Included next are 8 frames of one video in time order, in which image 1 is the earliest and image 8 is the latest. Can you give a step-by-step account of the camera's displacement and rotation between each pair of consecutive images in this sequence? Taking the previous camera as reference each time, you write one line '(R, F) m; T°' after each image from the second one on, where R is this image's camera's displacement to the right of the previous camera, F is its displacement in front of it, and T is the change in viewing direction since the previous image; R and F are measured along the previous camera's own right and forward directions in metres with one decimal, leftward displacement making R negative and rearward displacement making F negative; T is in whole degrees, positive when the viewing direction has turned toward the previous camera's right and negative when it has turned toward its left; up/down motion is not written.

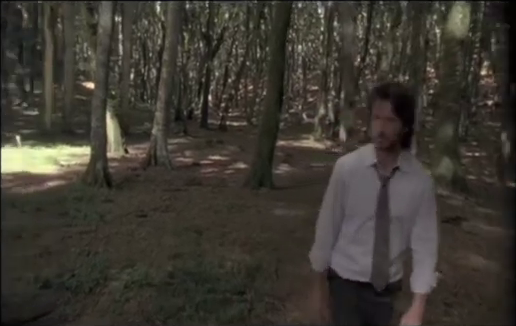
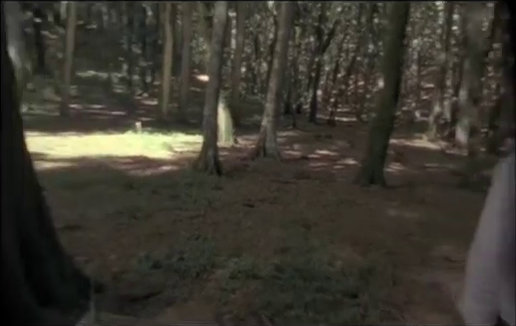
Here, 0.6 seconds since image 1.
(-0.4, +0.7) m; -13°
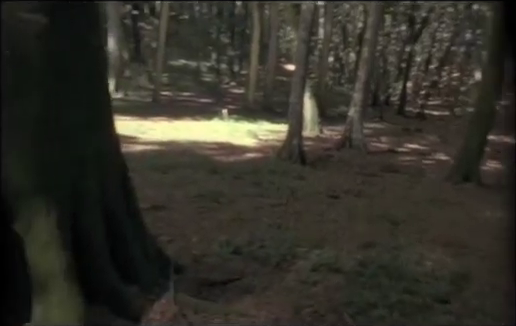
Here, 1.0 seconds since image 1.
(-0.1, +0.3) m; -10°
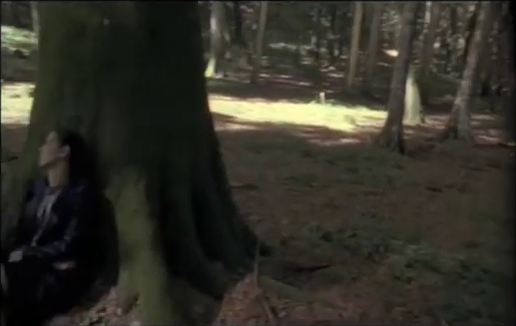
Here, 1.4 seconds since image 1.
(0.0, +0.4) m; -12°
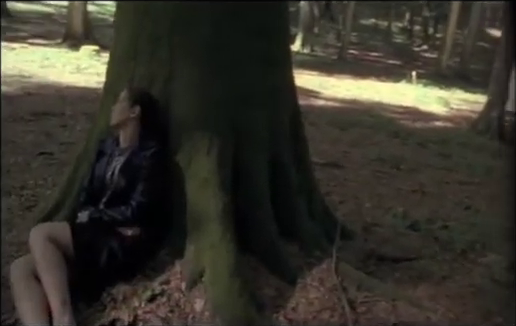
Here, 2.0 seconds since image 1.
(-0.1, +0.6) m; -10°
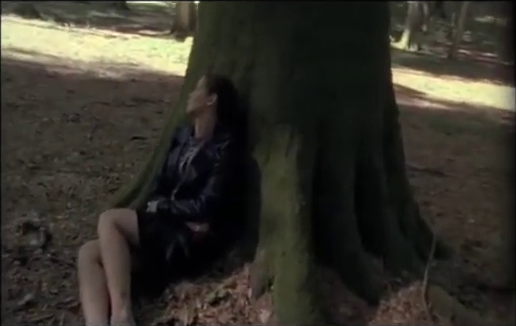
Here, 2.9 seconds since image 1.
(+0.1, +0.5) m; -12°
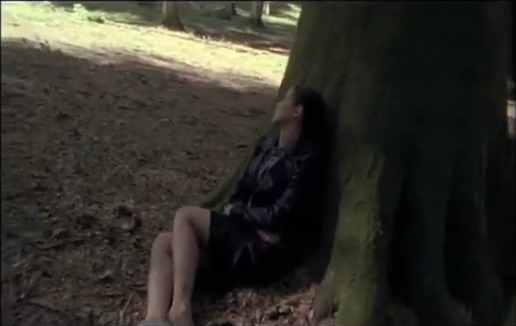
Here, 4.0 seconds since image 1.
(+0.3, +0.1) m; -14°
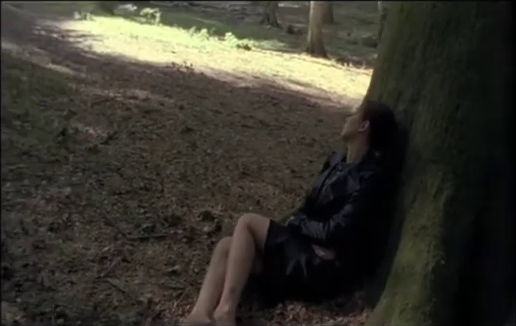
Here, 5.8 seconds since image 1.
(+0.8, 0.0) m; -18°
